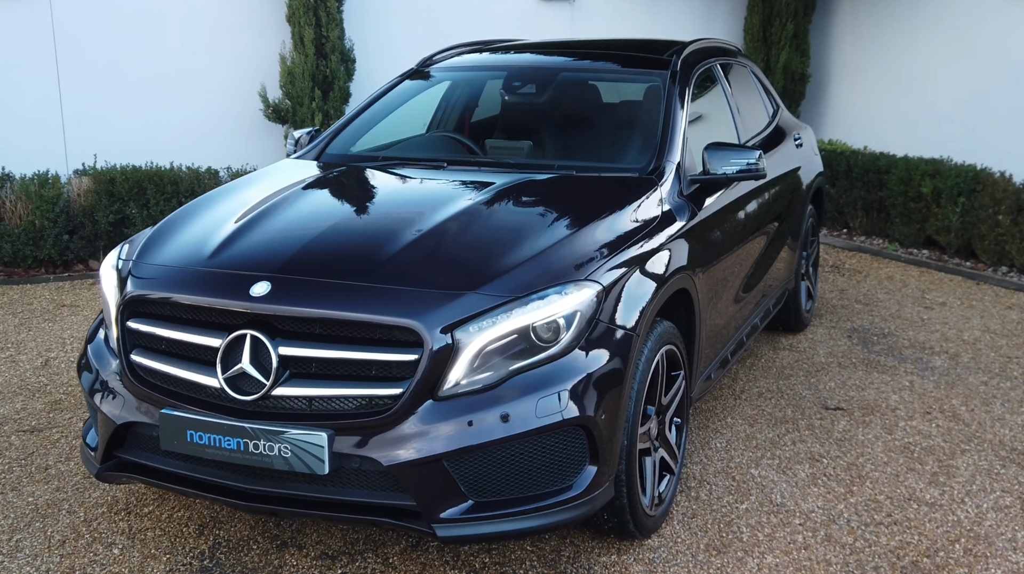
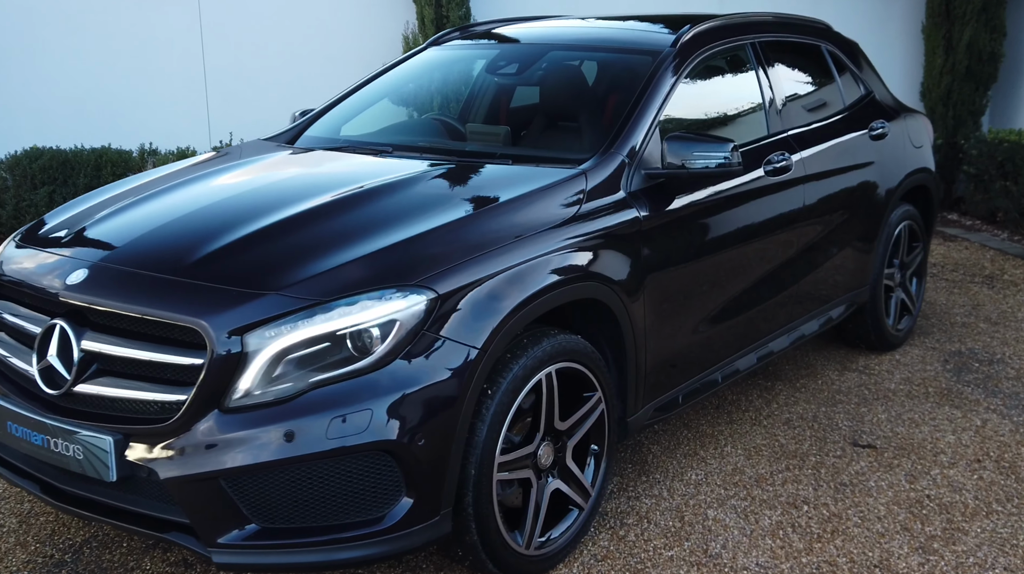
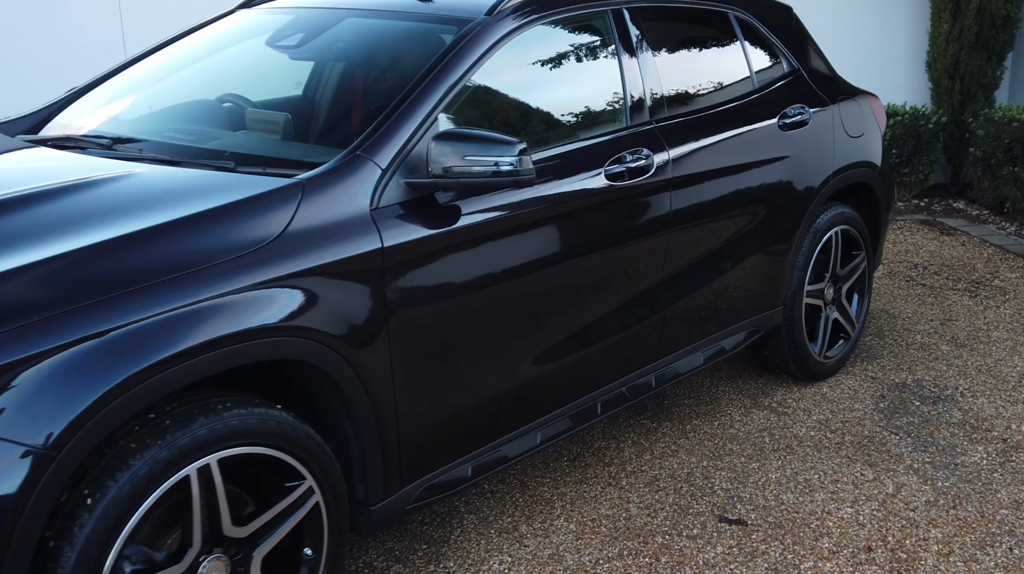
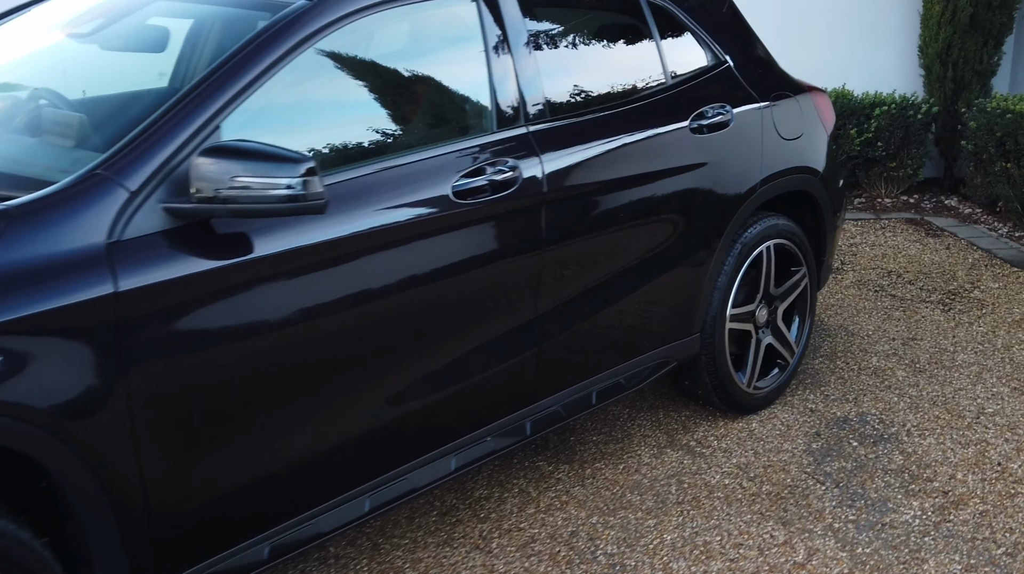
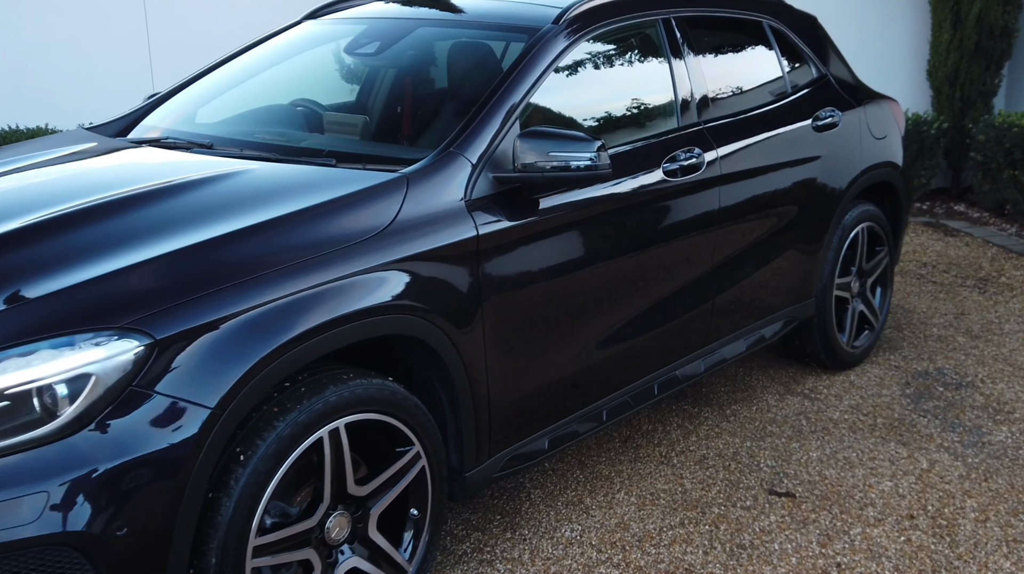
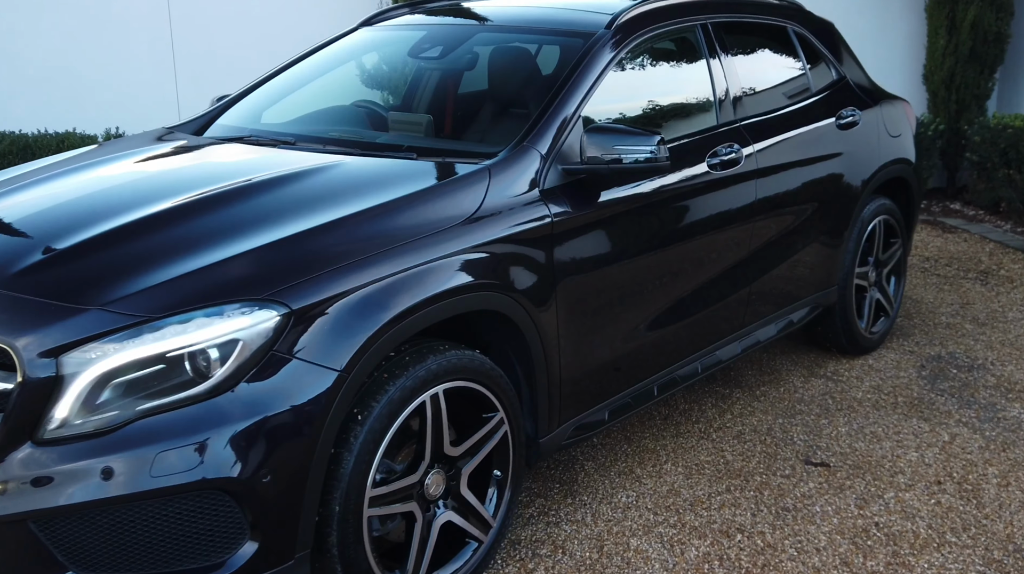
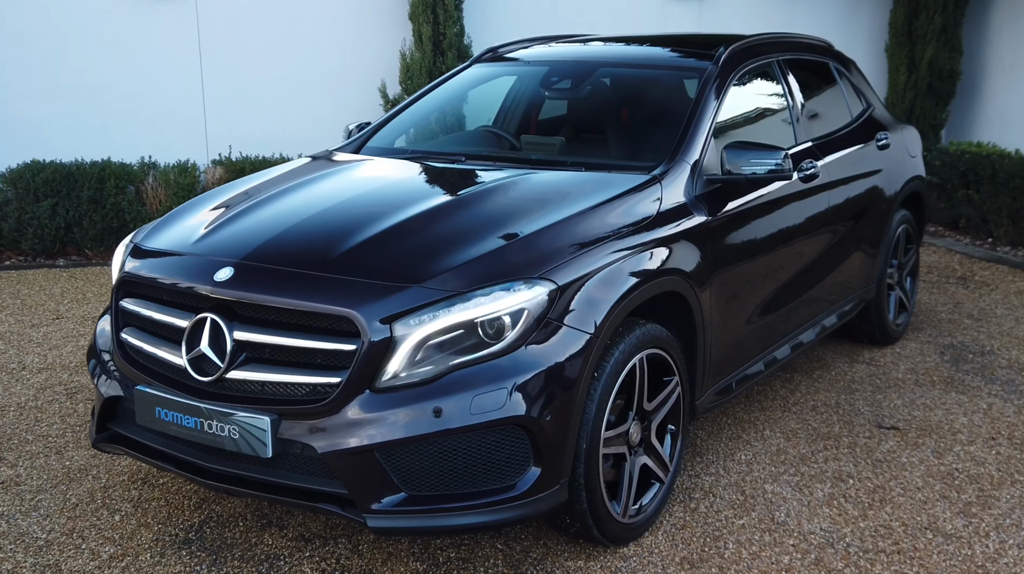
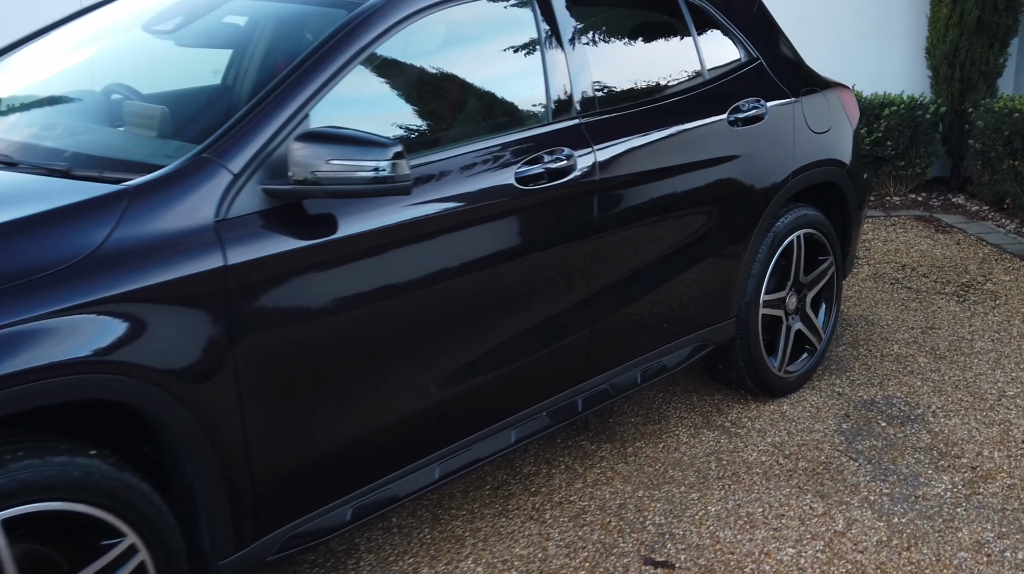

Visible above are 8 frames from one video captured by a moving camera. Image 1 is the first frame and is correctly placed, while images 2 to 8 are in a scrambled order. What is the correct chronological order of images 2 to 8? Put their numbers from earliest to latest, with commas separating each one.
7, 2, 6, 5, 3, 8, 4
